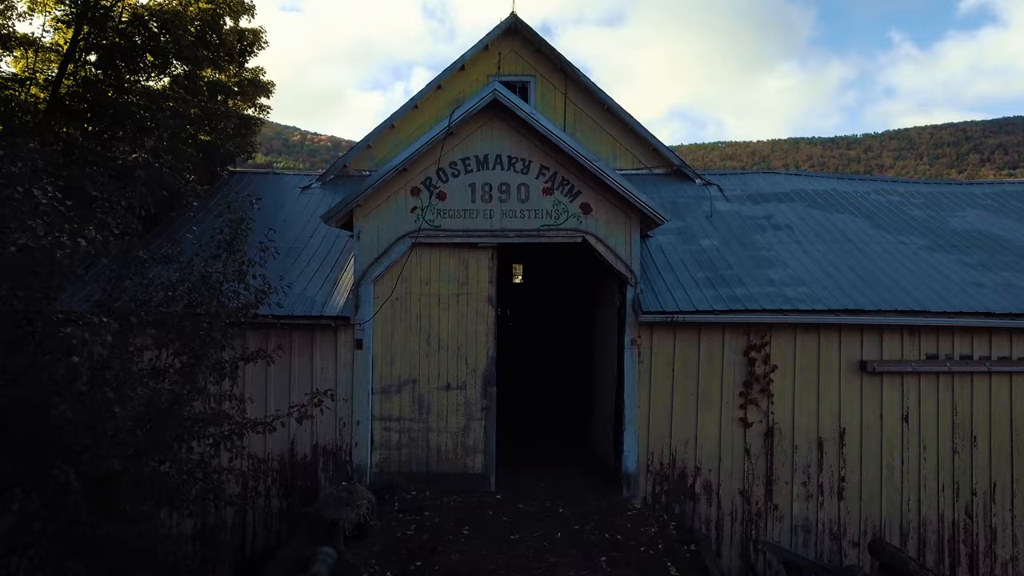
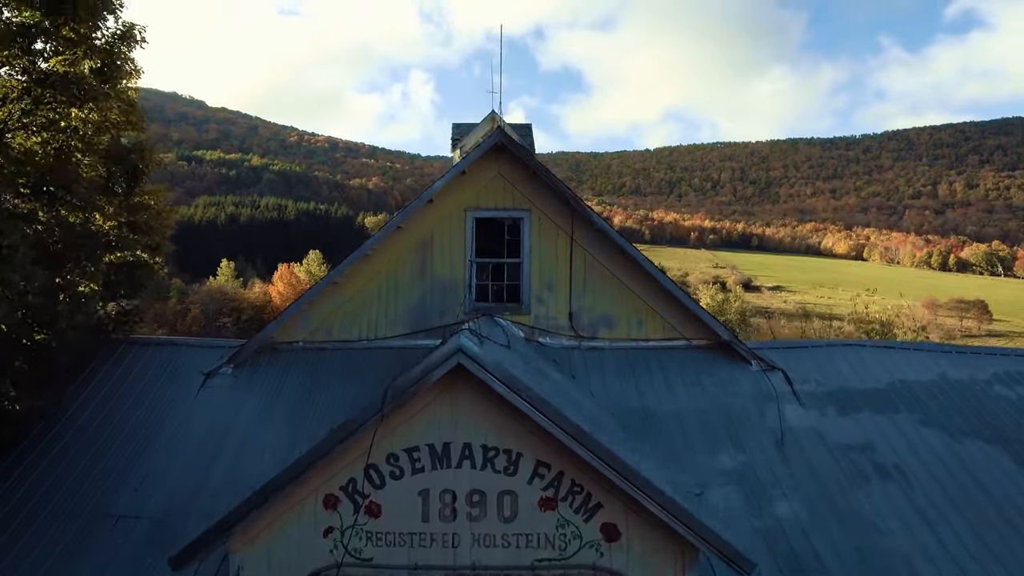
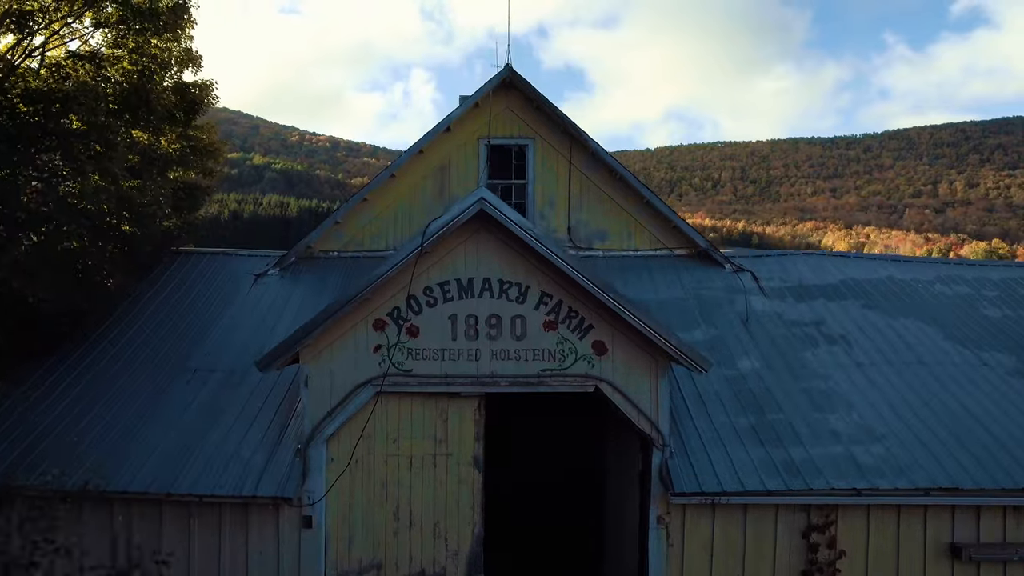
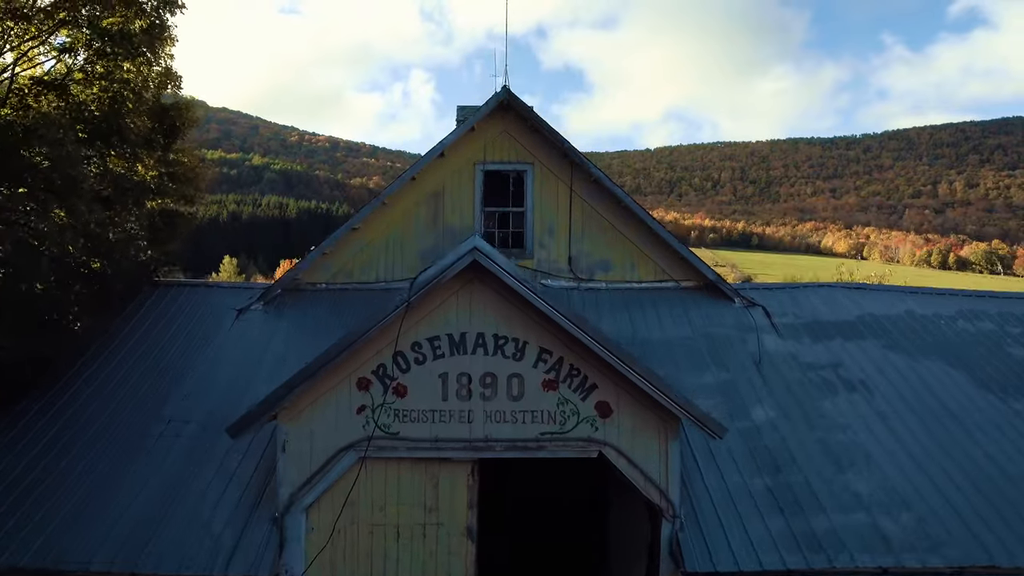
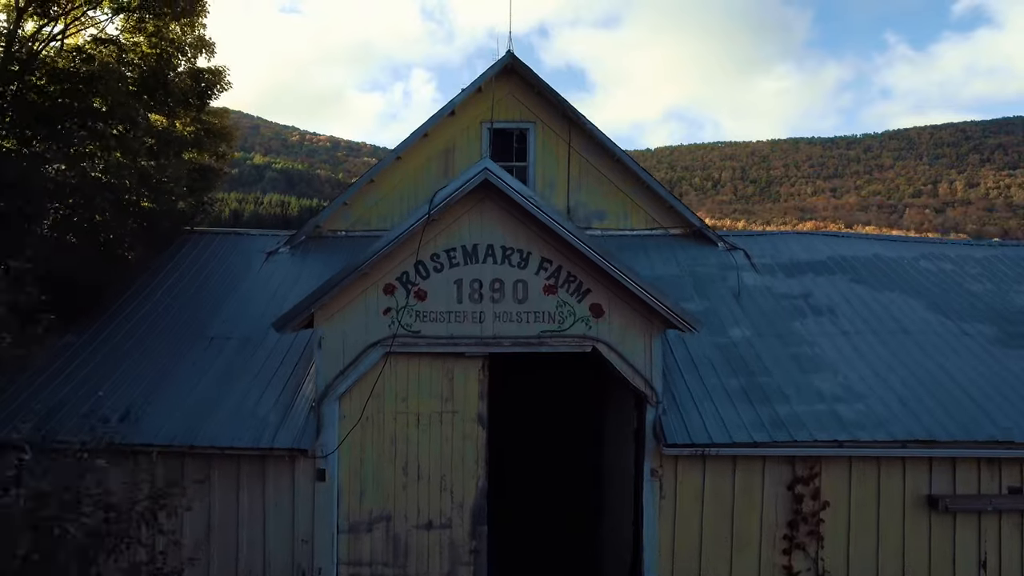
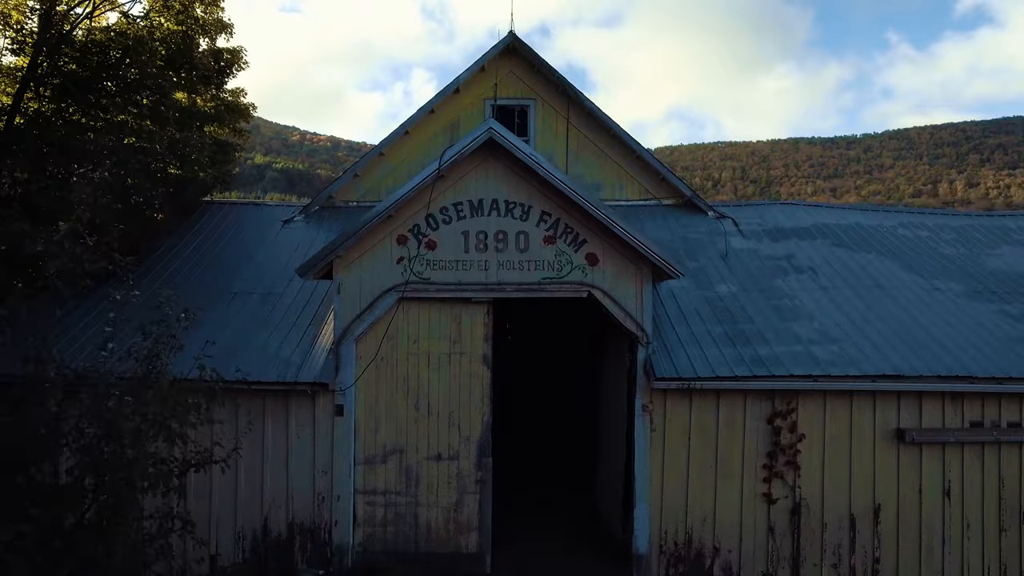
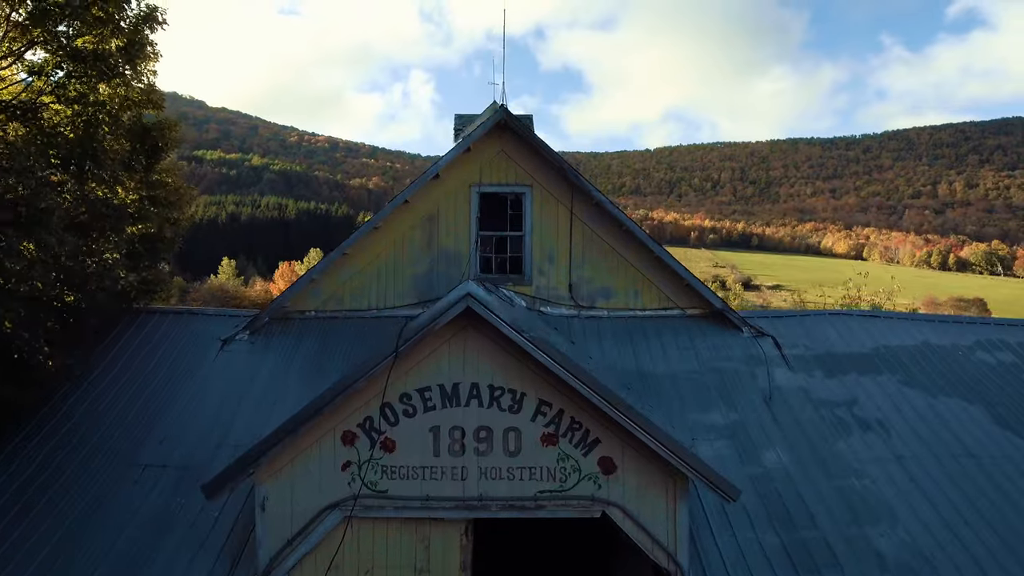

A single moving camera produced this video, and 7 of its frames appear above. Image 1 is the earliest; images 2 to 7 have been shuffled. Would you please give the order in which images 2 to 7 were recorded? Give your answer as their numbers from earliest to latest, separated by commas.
6, 5, 3, 4, 7, 2
